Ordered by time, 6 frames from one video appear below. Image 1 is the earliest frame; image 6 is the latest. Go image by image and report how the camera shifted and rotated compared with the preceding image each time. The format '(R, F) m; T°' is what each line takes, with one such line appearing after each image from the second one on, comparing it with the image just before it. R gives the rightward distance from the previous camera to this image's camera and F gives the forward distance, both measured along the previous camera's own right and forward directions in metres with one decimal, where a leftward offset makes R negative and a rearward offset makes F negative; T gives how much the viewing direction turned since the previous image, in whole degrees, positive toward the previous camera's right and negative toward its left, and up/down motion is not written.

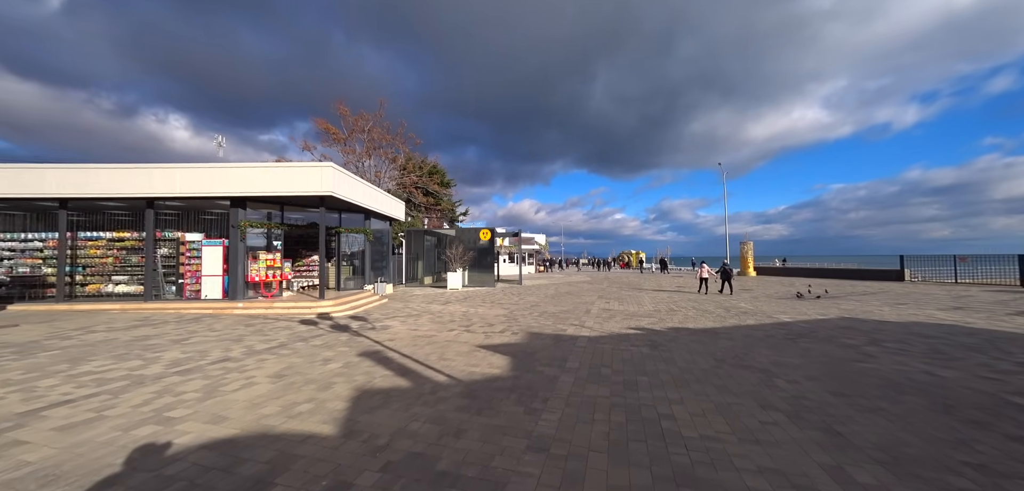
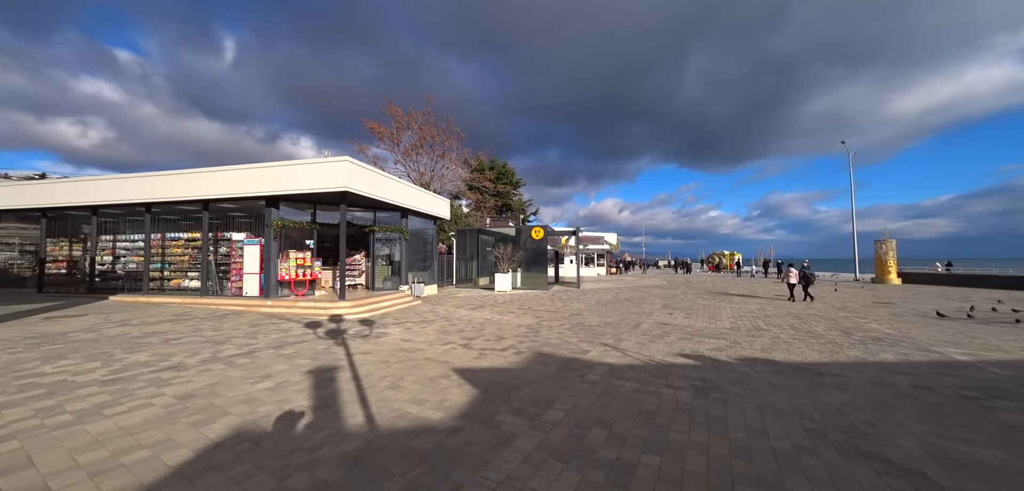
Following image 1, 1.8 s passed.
(+1.5, +2.1) m; -13°
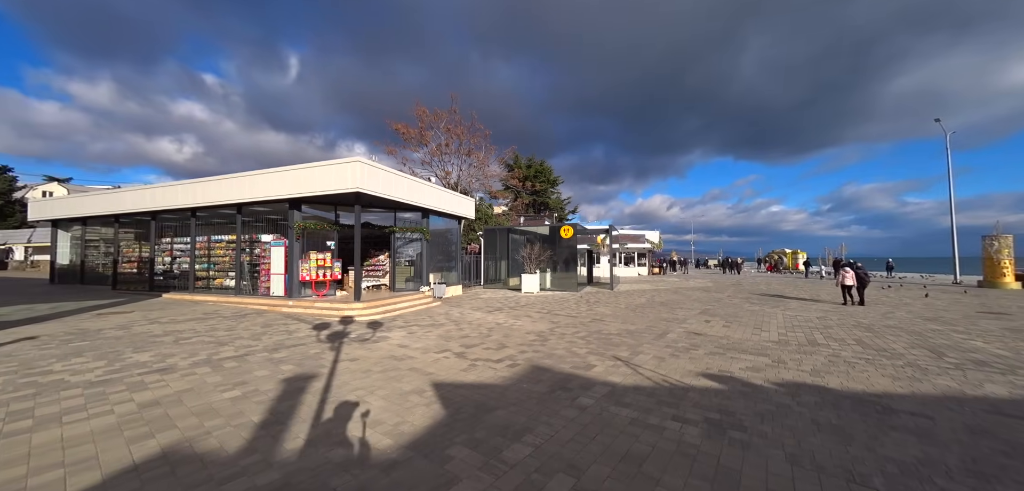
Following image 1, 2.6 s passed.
(+0.8, +0.7) m; -7°
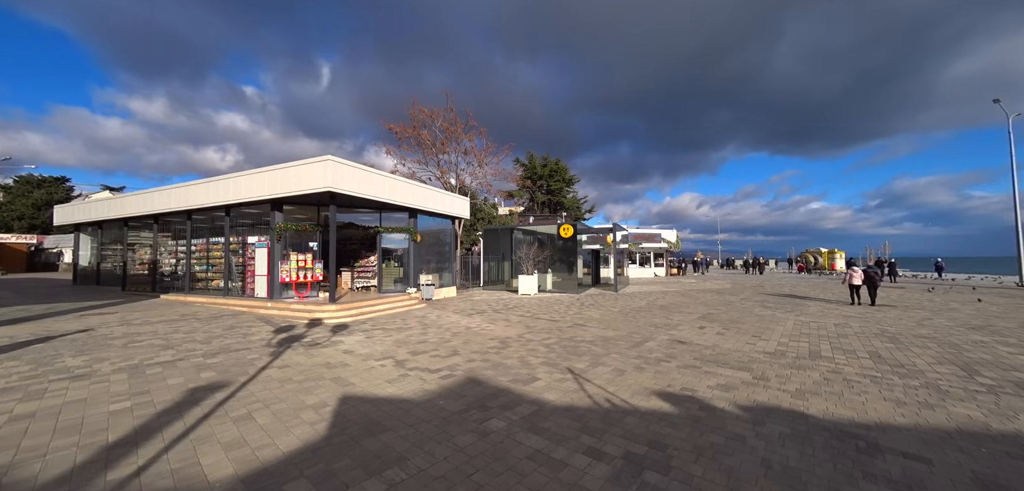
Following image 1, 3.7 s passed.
(+1.4, +0.7) m; -4°
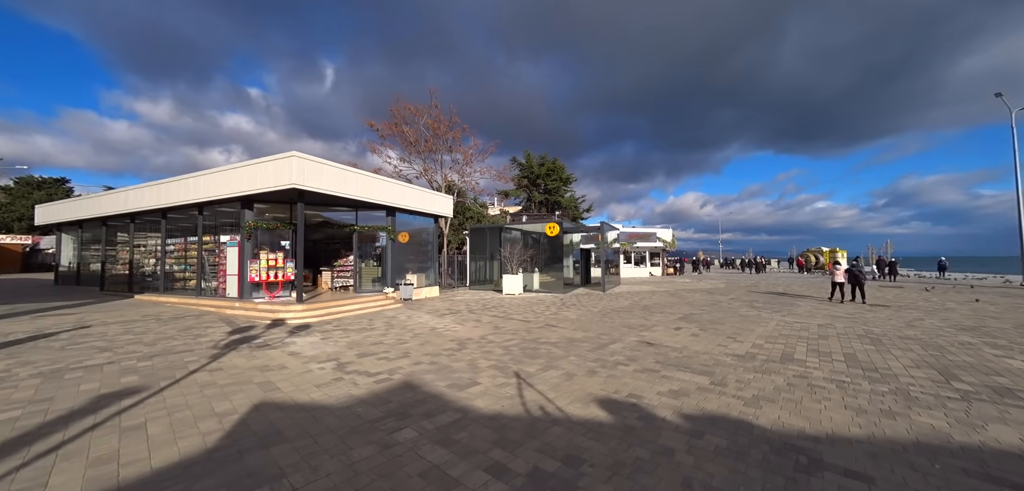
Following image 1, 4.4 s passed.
(+0.9, +0.4) m; -1°
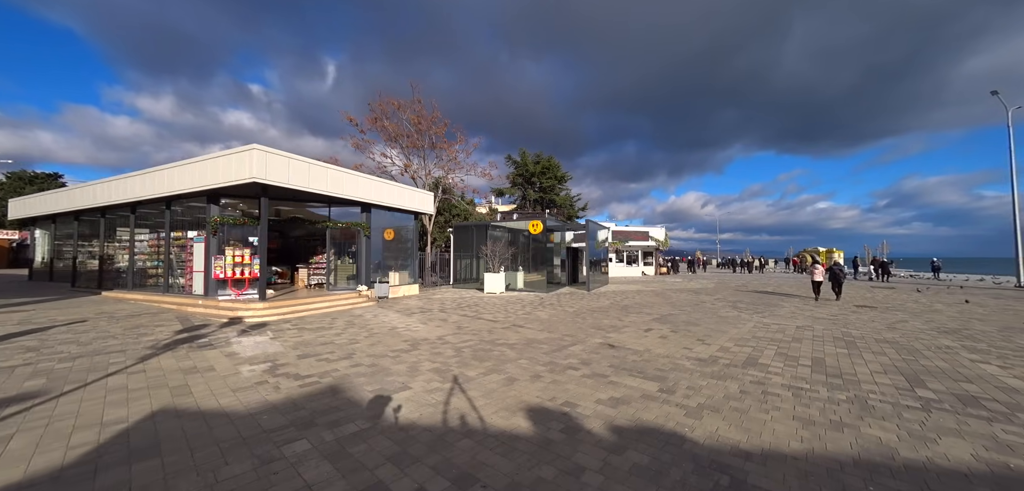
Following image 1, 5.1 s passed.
(+0.8, +0.3) m; 0°
